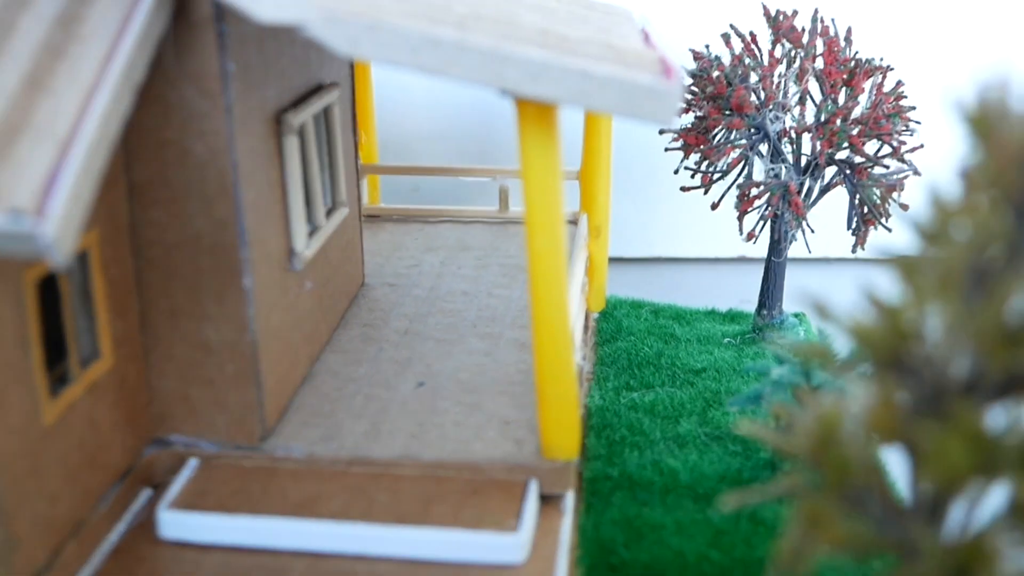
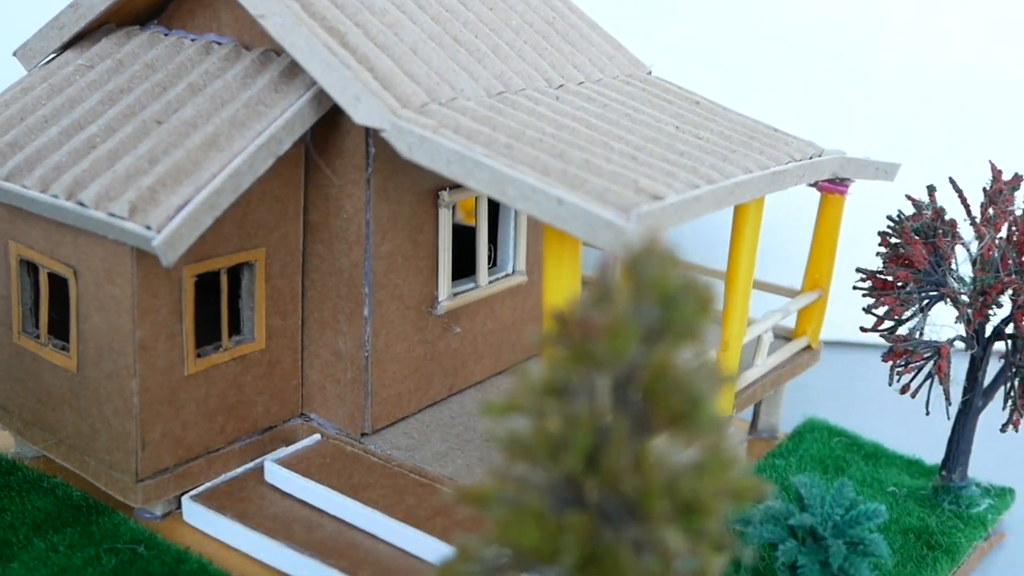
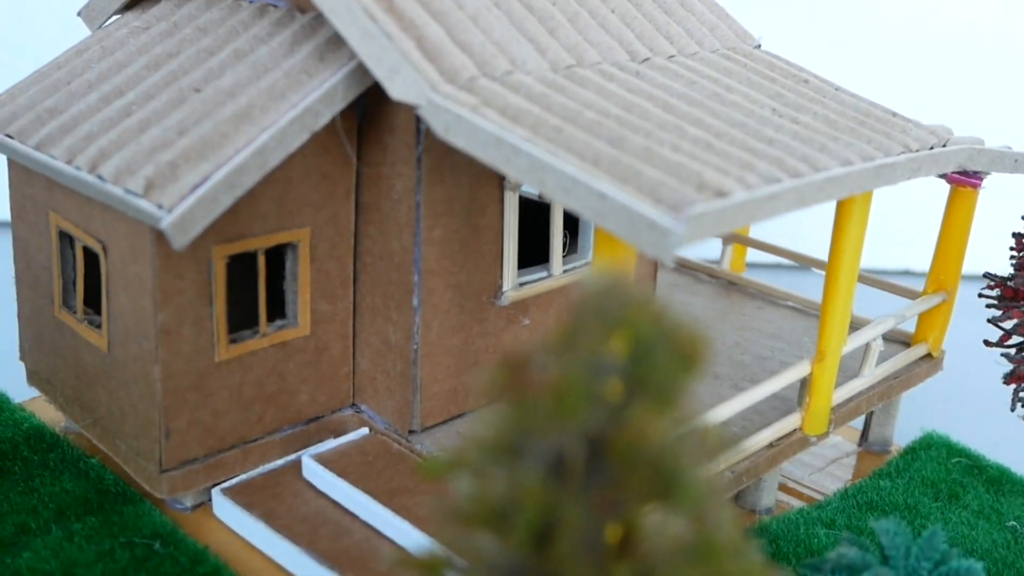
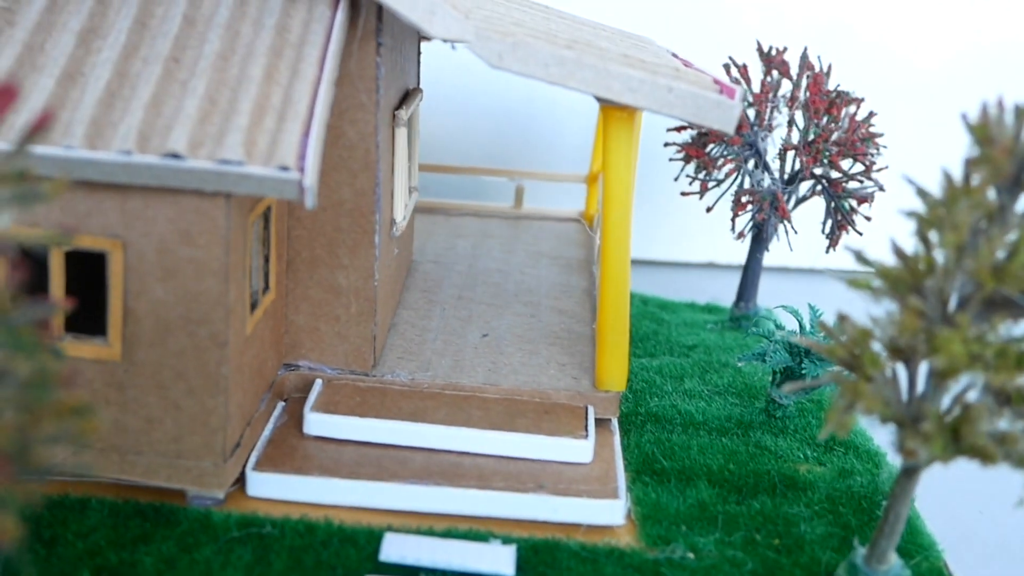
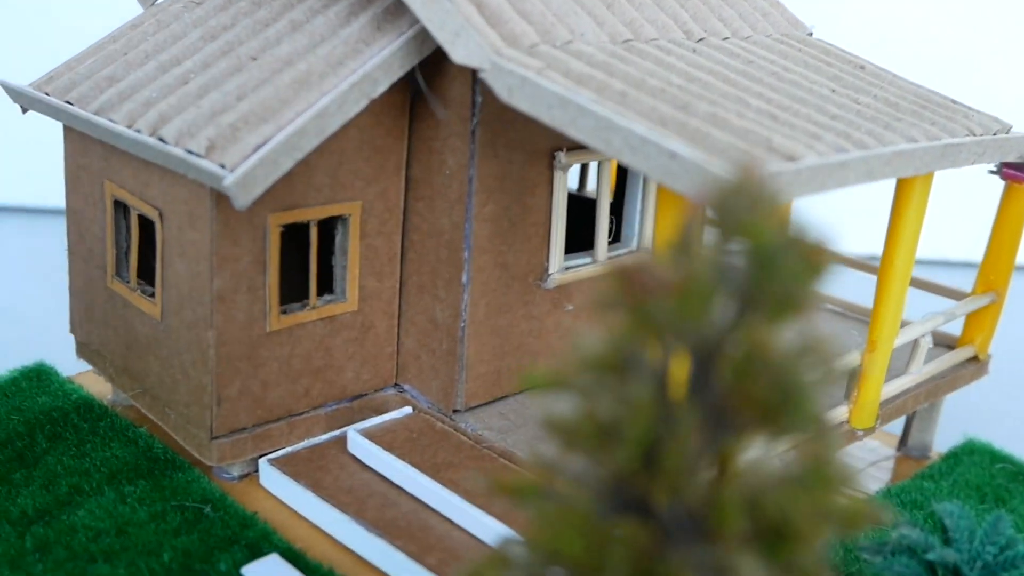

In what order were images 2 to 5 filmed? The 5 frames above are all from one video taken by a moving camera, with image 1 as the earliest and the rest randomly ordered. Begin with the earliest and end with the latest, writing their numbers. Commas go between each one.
4, 2, 3, 5
